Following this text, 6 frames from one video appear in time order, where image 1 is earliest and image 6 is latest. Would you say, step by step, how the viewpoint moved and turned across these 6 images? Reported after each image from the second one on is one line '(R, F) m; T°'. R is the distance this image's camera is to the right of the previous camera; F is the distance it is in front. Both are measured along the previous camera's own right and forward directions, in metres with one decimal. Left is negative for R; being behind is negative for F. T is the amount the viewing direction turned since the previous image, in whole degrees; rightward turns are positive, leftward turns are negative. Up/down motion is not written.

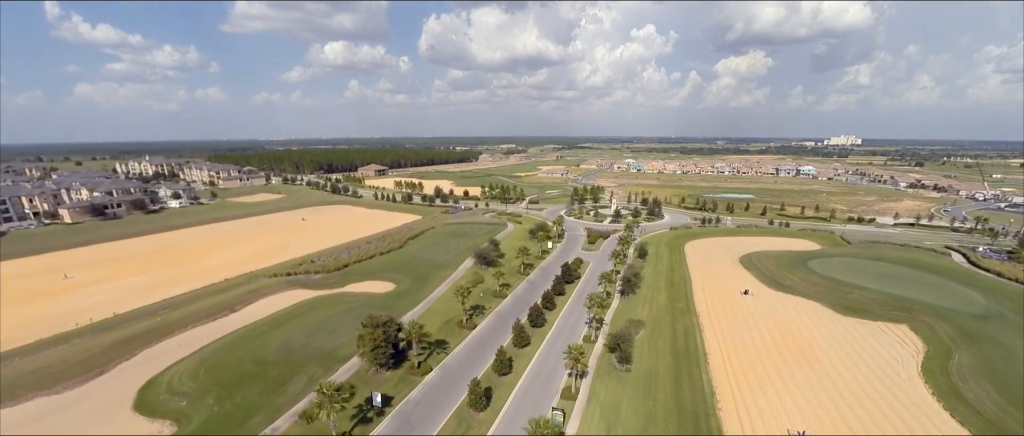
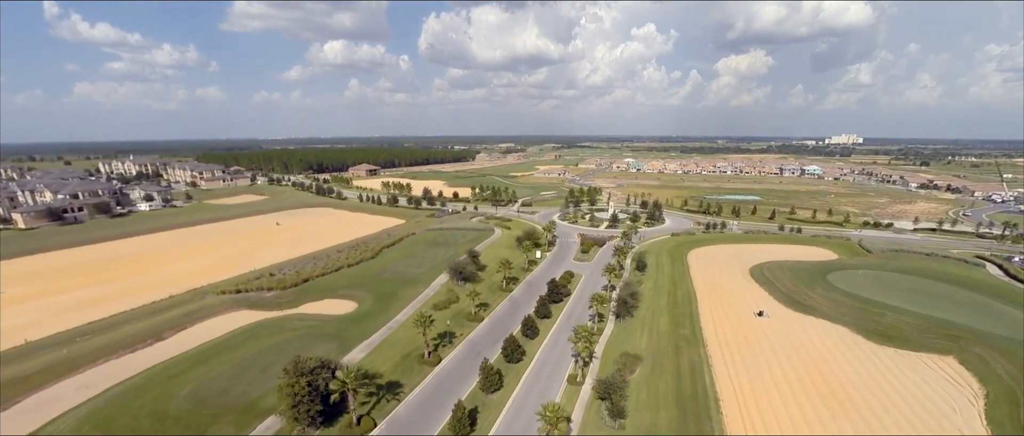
(+2.1, +6.2) m; 0°
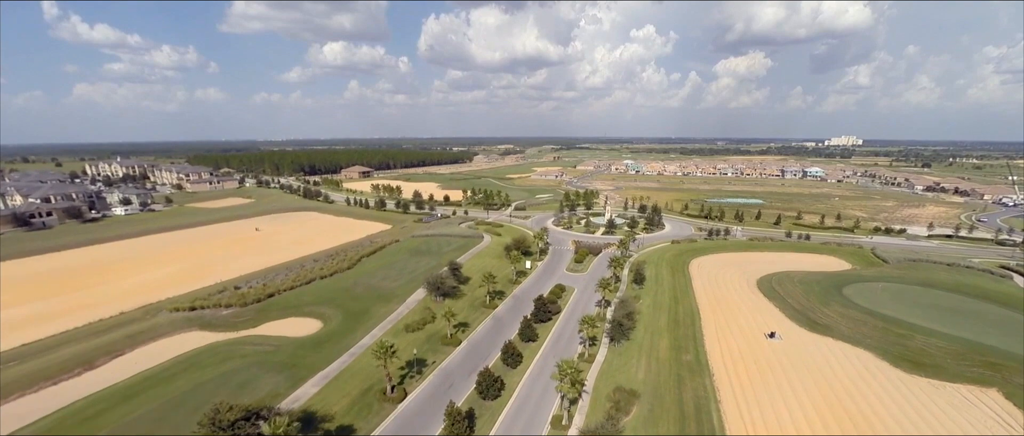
(+1.5, +4.3) m; 0°
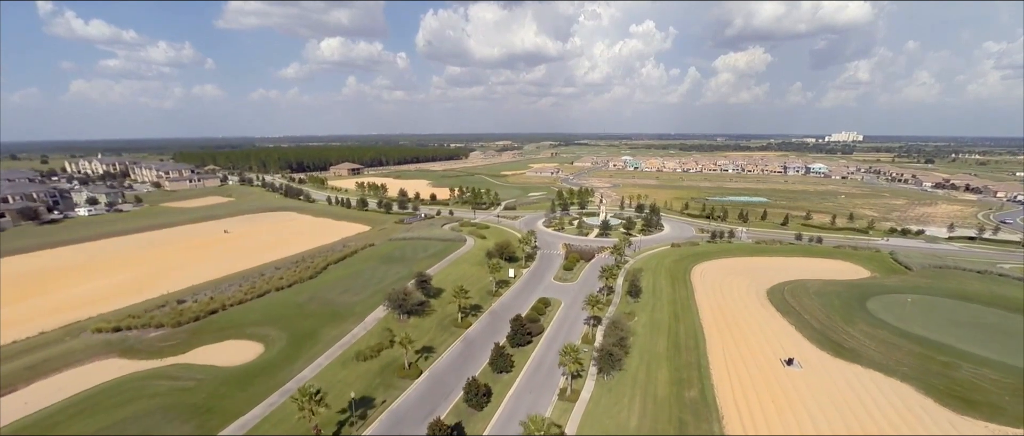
(+2.0, +5.6) m; 0°
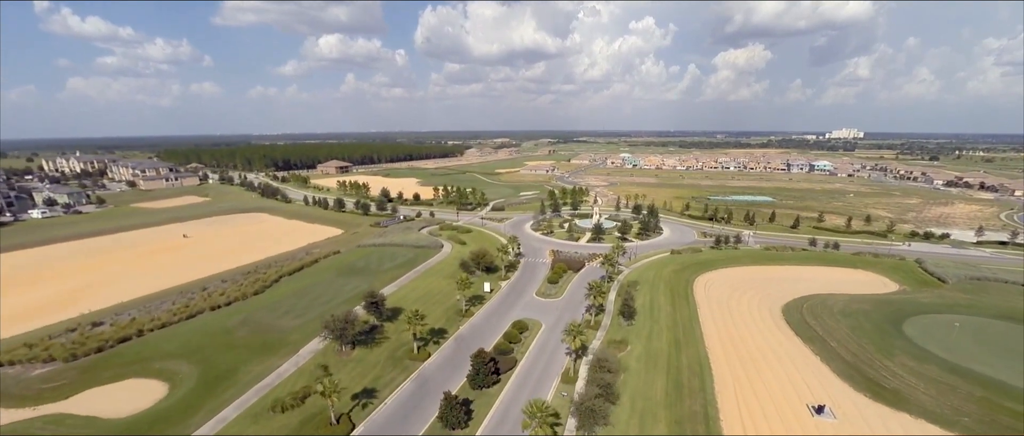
(+2.3, +6.3) m; 0°
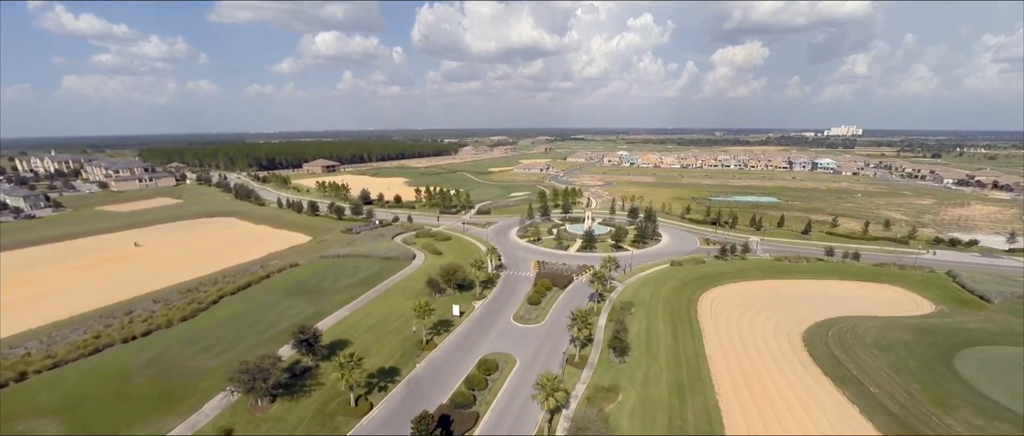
(+2.1, +6.1) m; 0°
